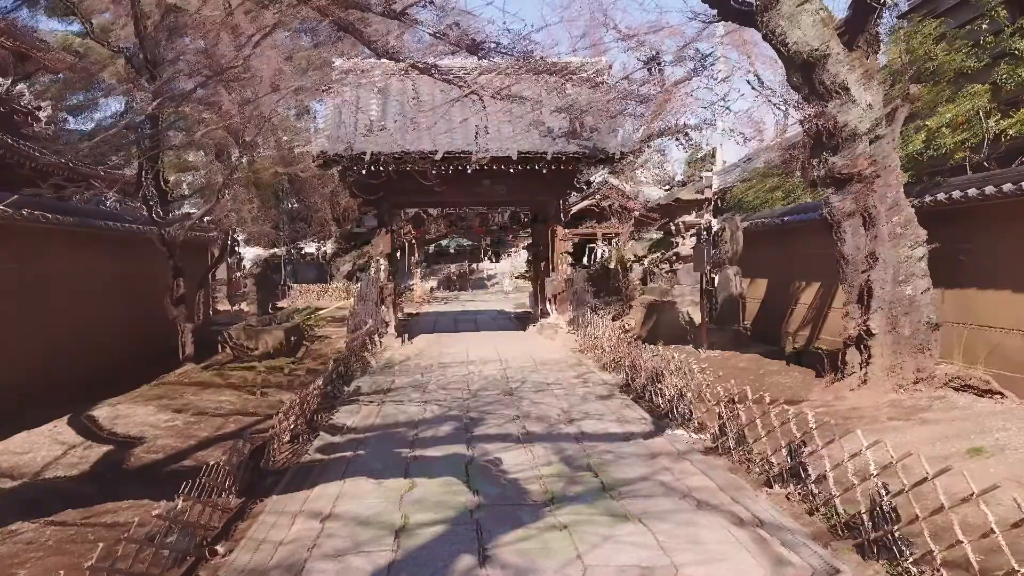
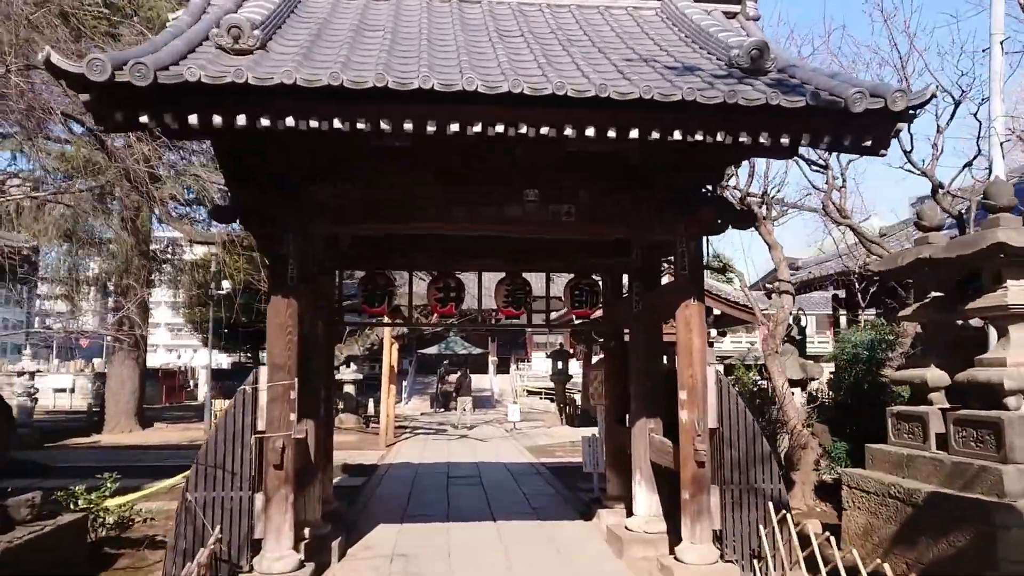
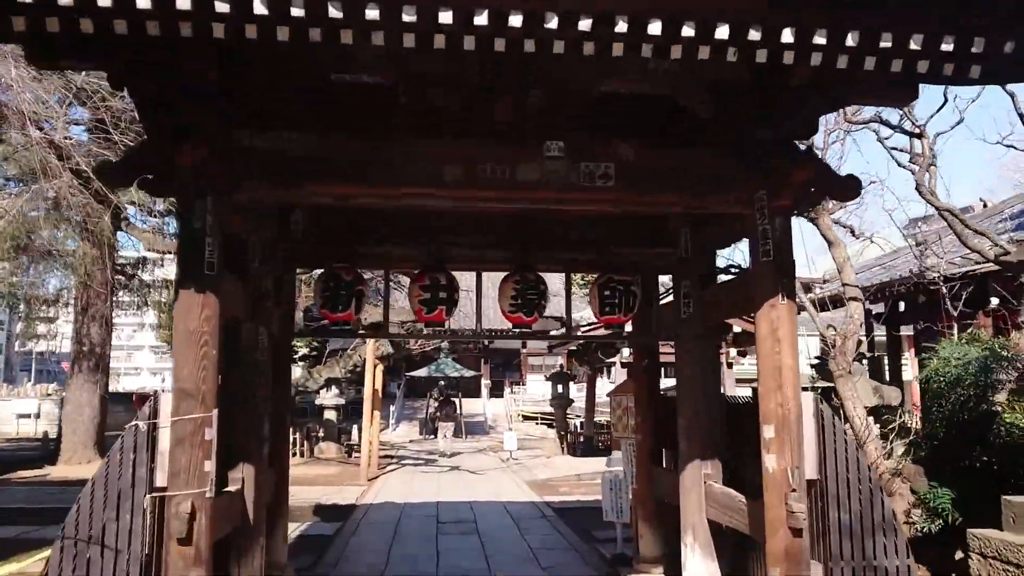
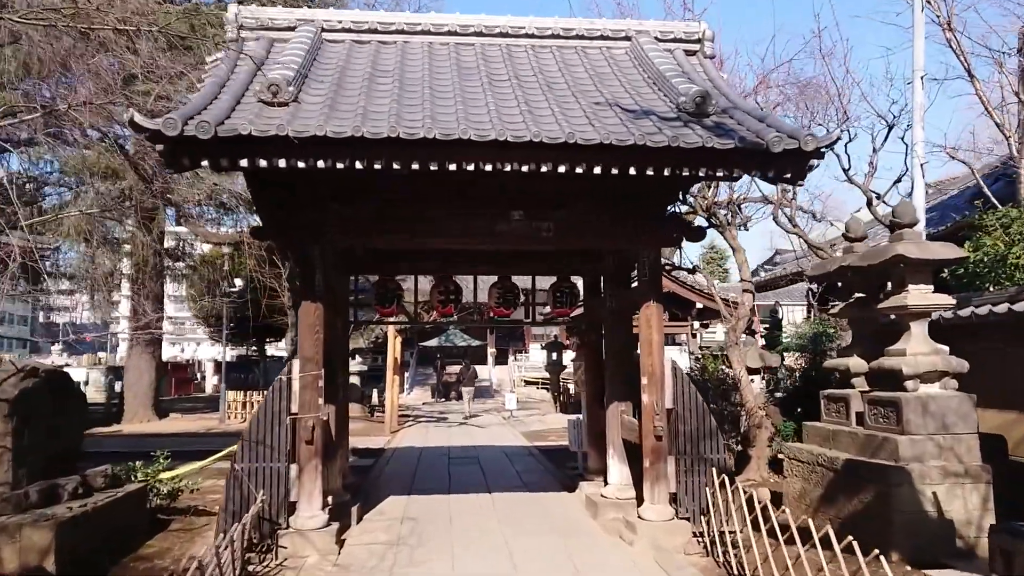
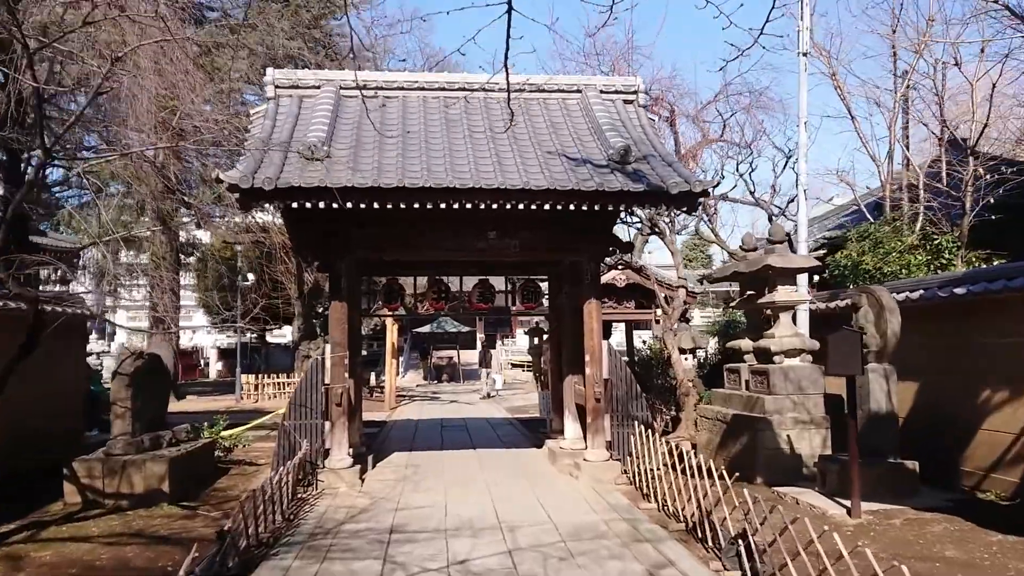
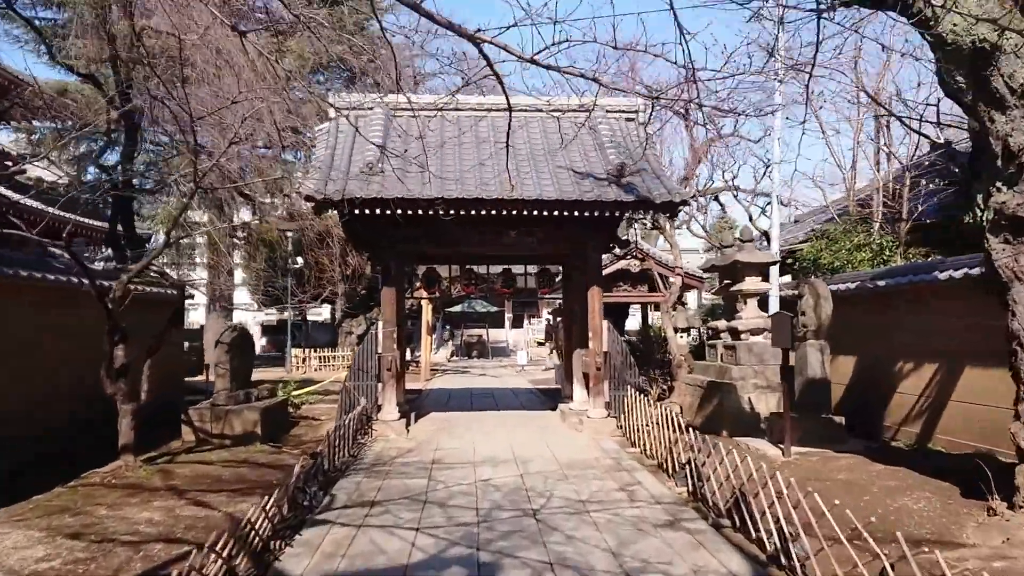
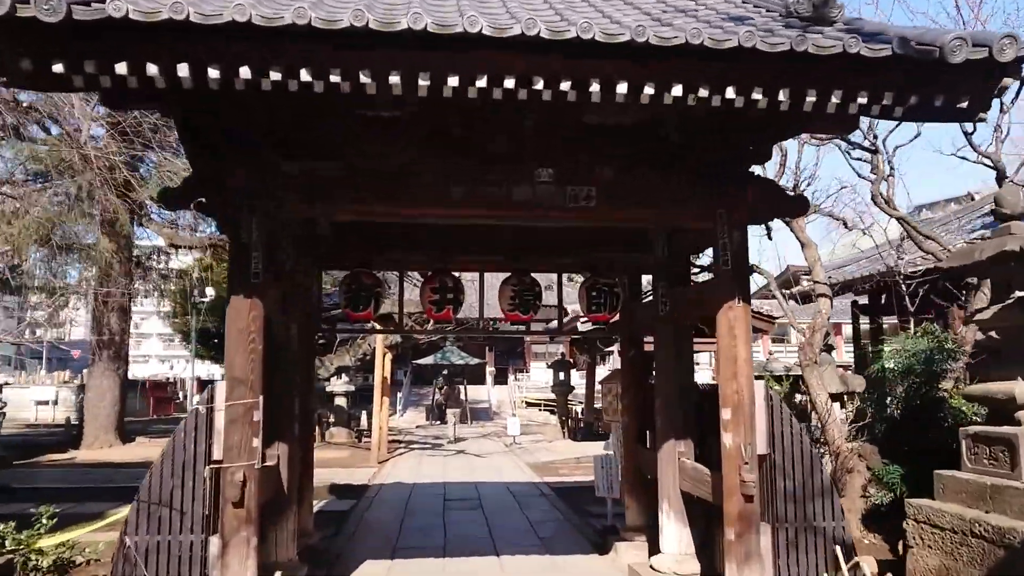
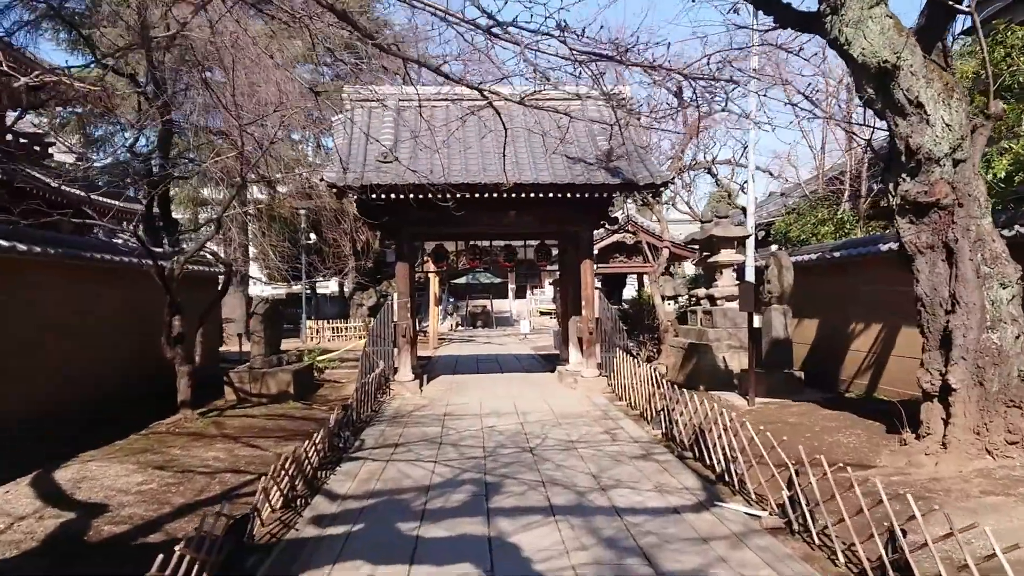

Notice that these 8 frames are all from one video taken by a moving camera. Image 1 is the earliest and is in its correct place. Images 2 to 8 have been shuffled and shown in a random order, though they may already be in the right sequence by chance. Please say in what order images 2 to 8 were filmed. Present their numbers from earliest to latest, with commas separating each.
8, 6, 5, 4, 2, 7, 3
